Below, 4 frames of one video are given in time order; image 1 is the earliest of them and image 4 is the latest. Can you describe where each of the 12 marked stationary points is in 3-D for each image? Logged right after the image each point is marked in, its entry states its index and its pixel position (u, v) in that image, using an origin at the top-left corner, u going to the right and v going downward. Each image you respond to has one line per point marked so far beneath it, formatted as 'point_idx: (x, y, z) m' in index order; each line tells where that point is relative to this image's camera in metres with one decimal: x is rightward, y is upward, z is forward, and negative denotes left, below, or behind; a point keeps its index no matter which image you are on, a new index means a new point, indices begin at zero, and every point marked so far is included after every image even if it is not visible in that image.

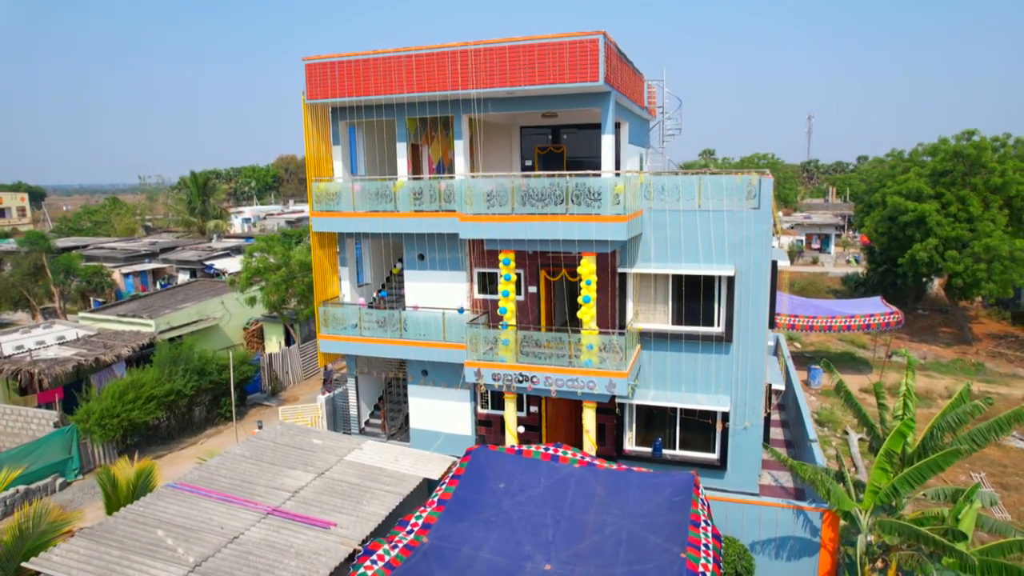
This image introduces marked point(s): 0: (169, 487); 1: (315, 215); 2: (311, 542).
0: (-6.3, -3.7, +12.2) m
1: (-4.9, +1.8, +16.8) m
2: (-3.3, -4.2, +10.8) m
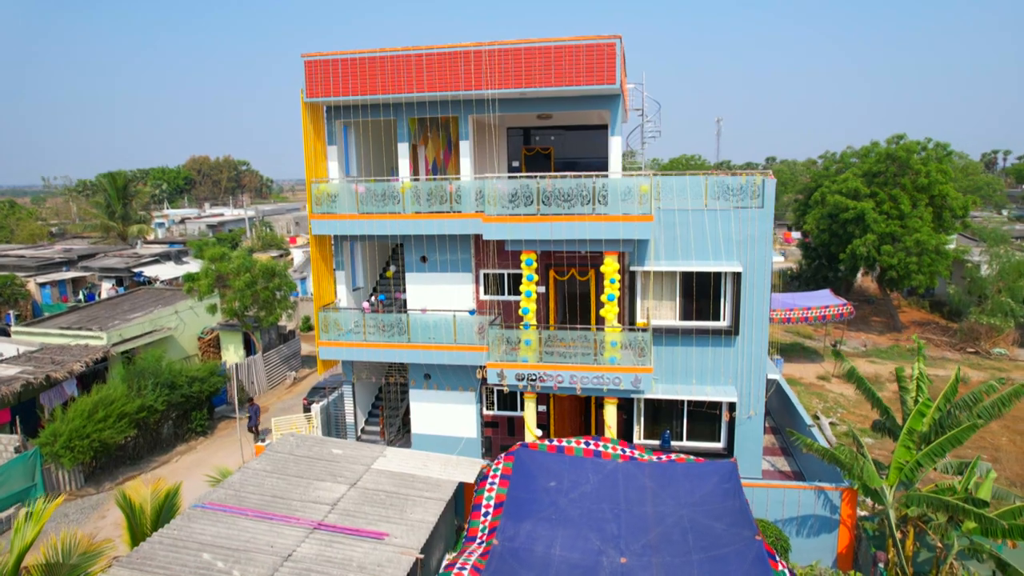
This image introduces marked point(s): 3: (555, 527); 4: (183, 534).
0: (-5.4, -3.8, +11.4) m
1: (-4.8, +1.7, +16.2) m
2: (-2.2, -4.2, +10.5) m
3: (+0.7, -3.8, +10.6) m
4: (-5.3, -4.0, +10.7) m
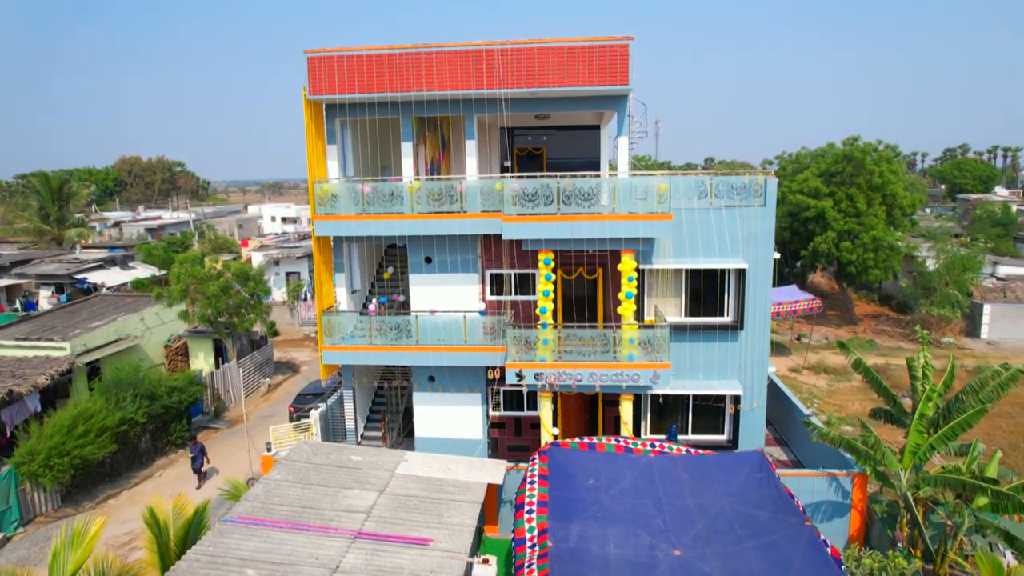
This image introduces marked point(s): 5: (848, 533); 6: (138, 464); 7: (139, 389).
0: (-4.7, -3.9, +10.9) m
1: (-4.6, +1.6, +15.7) m
2: (-1.4, -4.3, +10.3) m
3: (+1.5, -3.8, +10.6) m
4: (-4.5, -4.1, +10.2) m
5: (+7.0, -5.1, +13.8) m
6: (-10.8, -5.1, +19.1) m
7: (-10.7, -2.9, +18.9) m
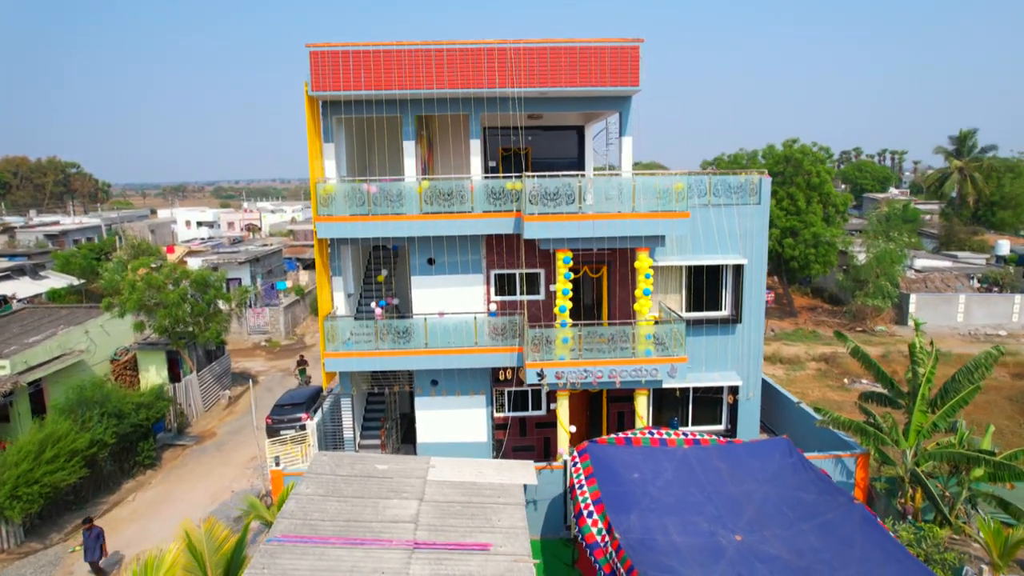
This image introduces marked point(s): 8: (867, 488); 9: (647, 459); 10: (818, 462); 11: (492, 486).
0: (-3.7, -4.0, +10.3) m
1: (-4.4, +1.5, +15.1) m
2: (-0.4, -4.3, +10.1) m
3: (+2.4, -3.7, +10.8) m
4: (-3.4, -4.1, +9.6) m
5: (+7.5, -4.9, +14.7) m
6: (-10.8, -5.3, +17.6) m
7: (-10.7, -3.1, +17.4) m
8: (+7.9, -4.4, +14.6) m
9: (+2.5, -3.2, +12.3) m
10: (+6.6, -3.8, +14.4) m
11: (-0.4, -3.8, +12.6) m
